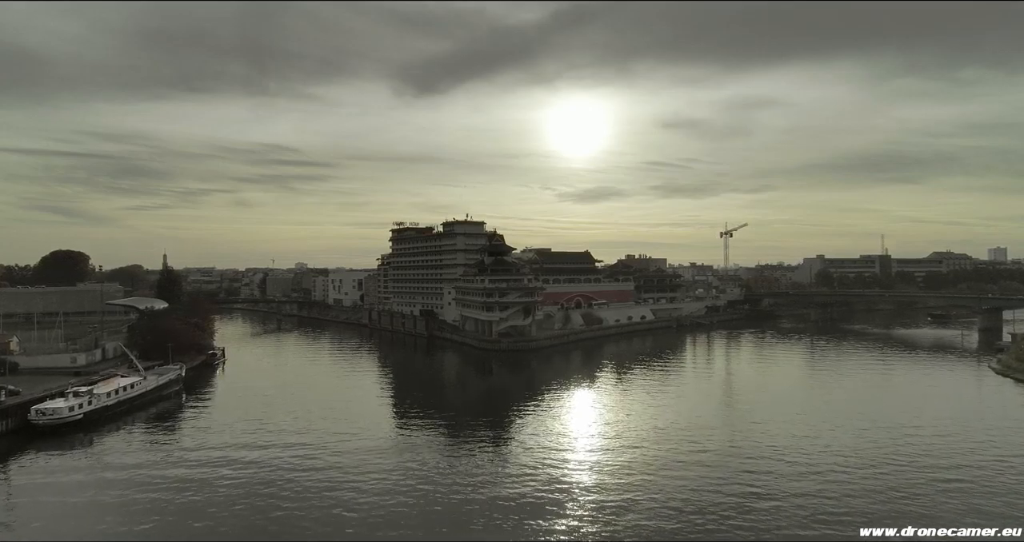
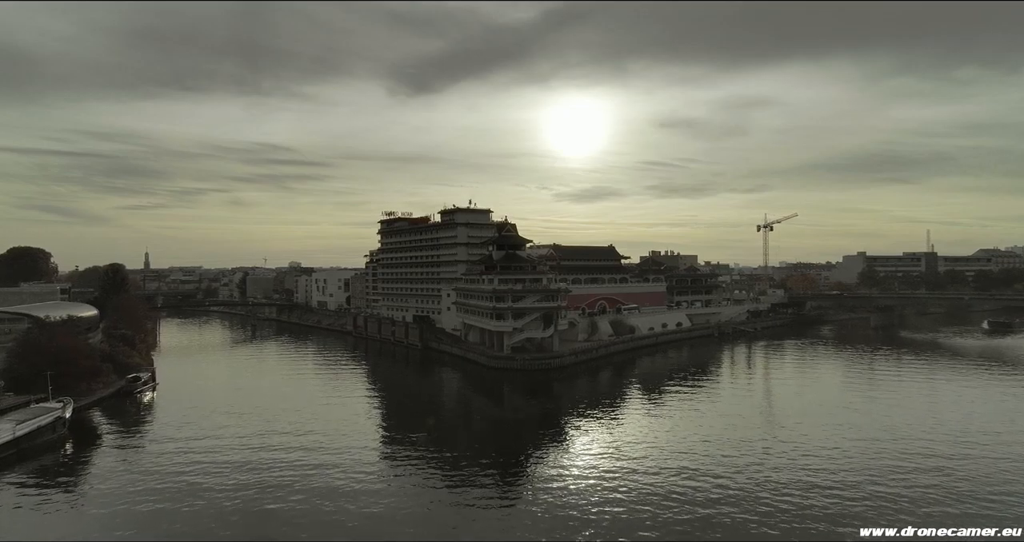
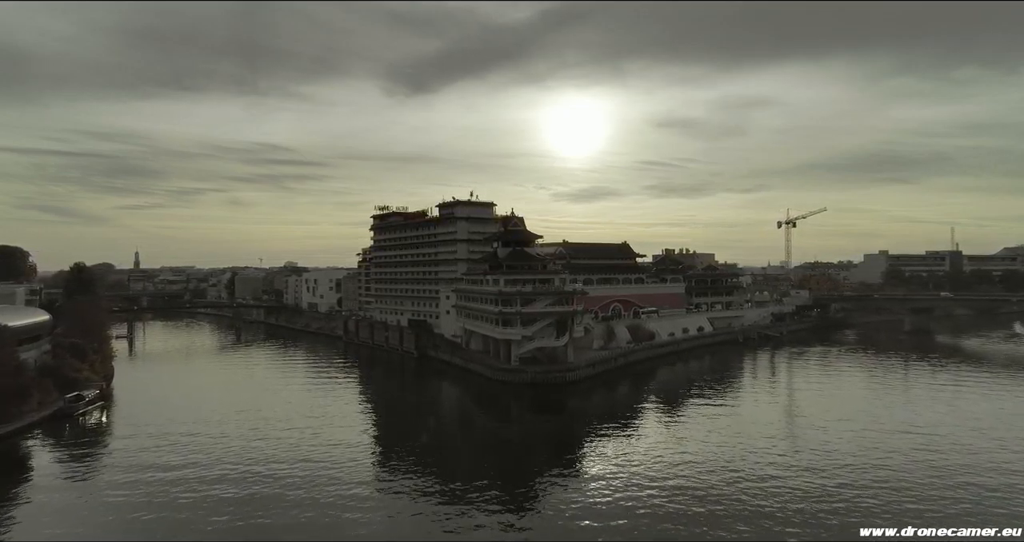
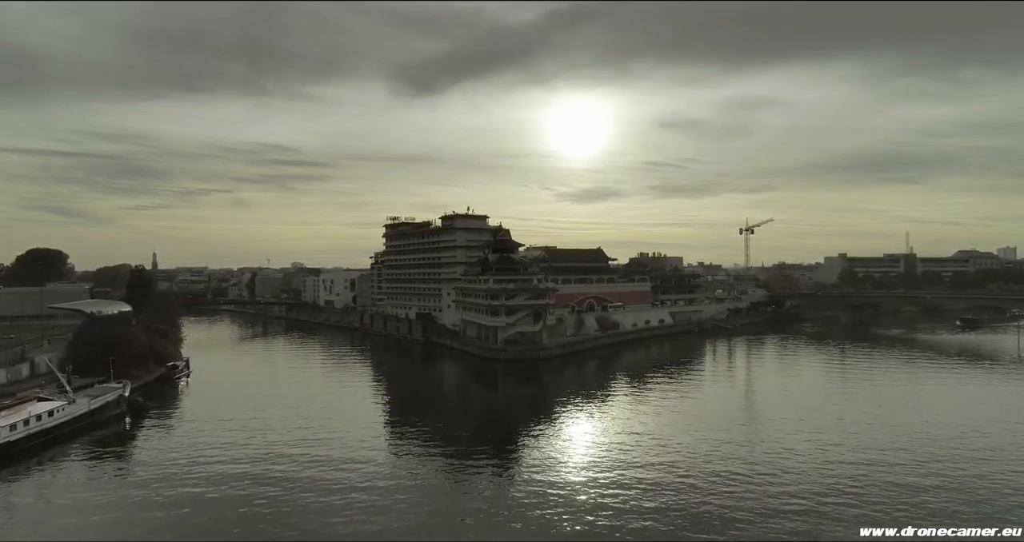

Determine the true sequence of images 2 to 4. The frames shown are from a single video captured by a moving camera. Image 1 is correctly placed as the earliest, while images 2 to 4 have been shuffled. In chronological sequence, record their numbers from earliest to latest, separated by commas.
4, 2, 3
